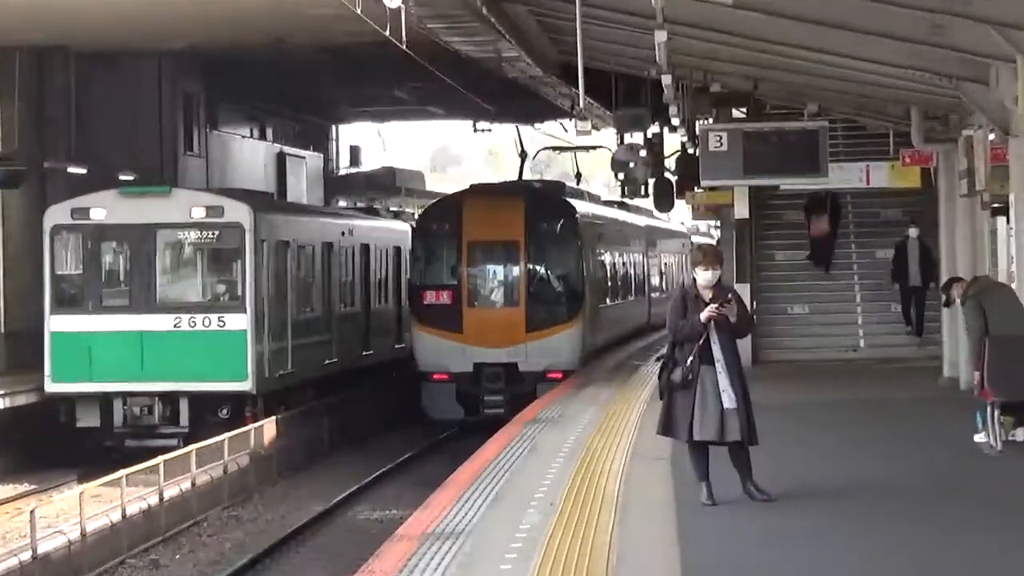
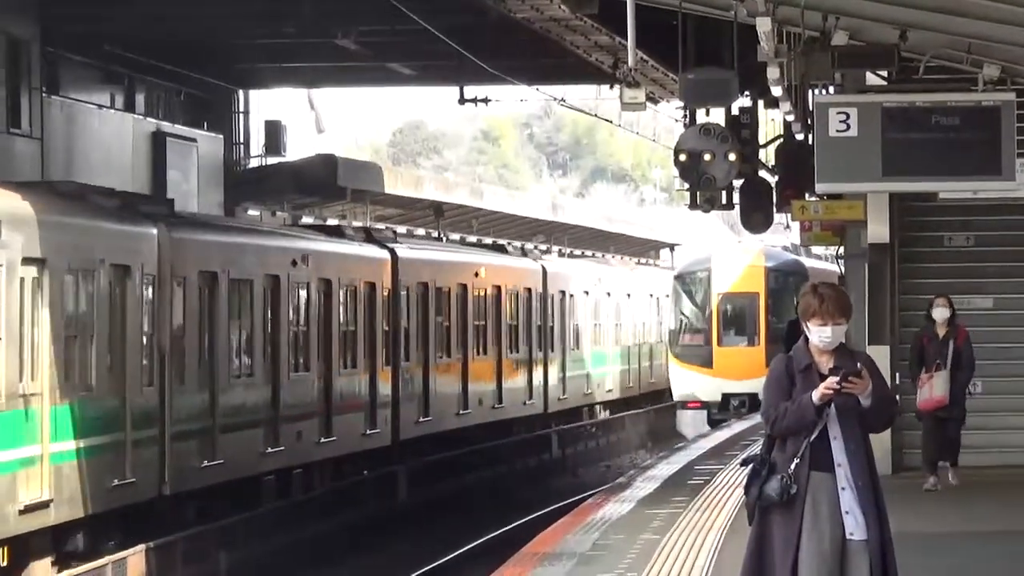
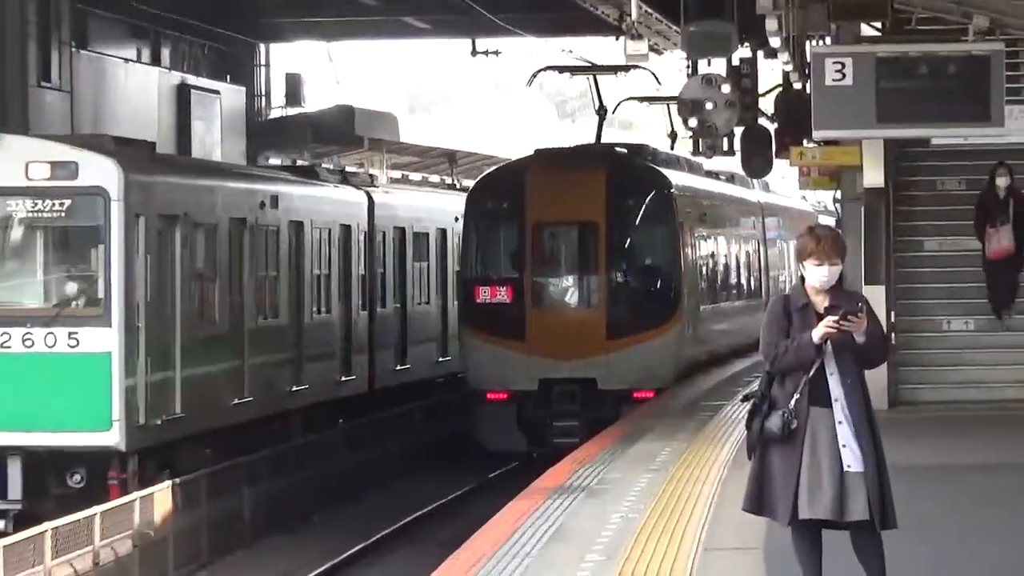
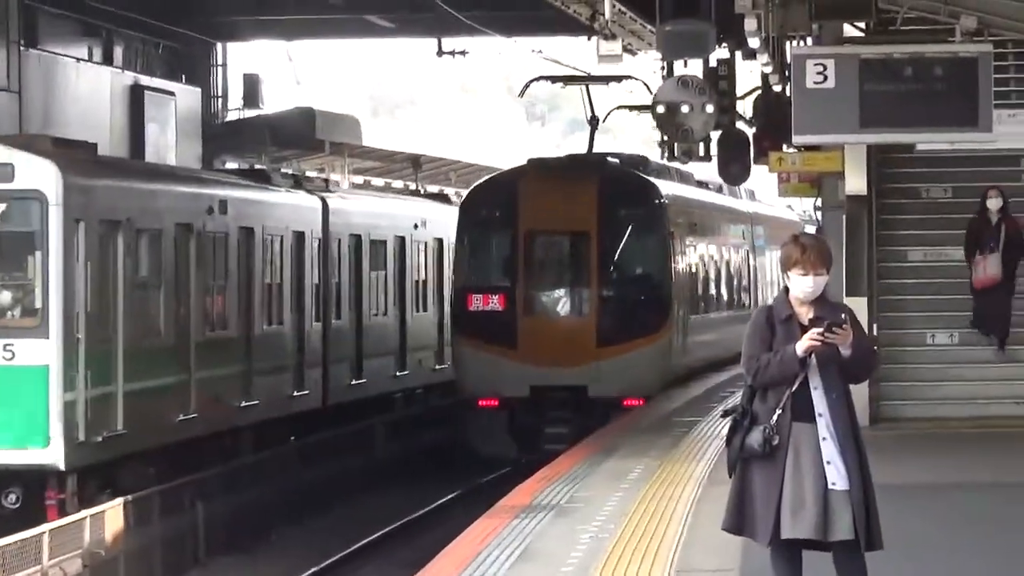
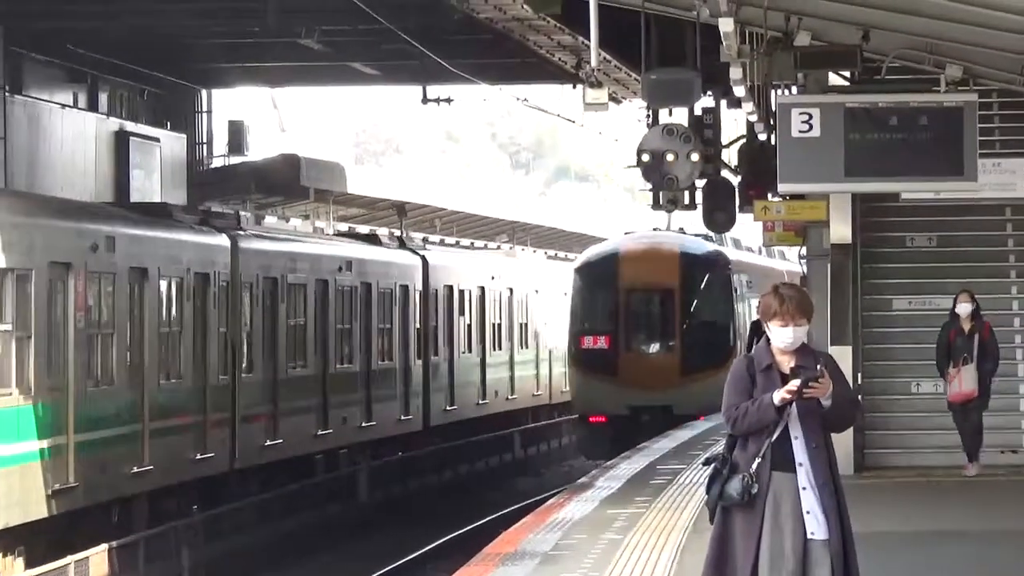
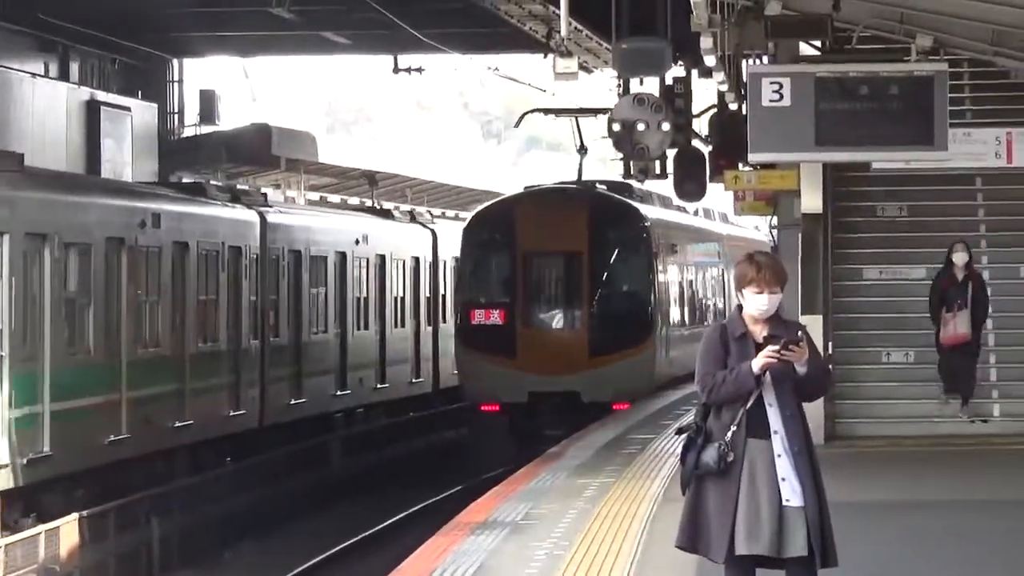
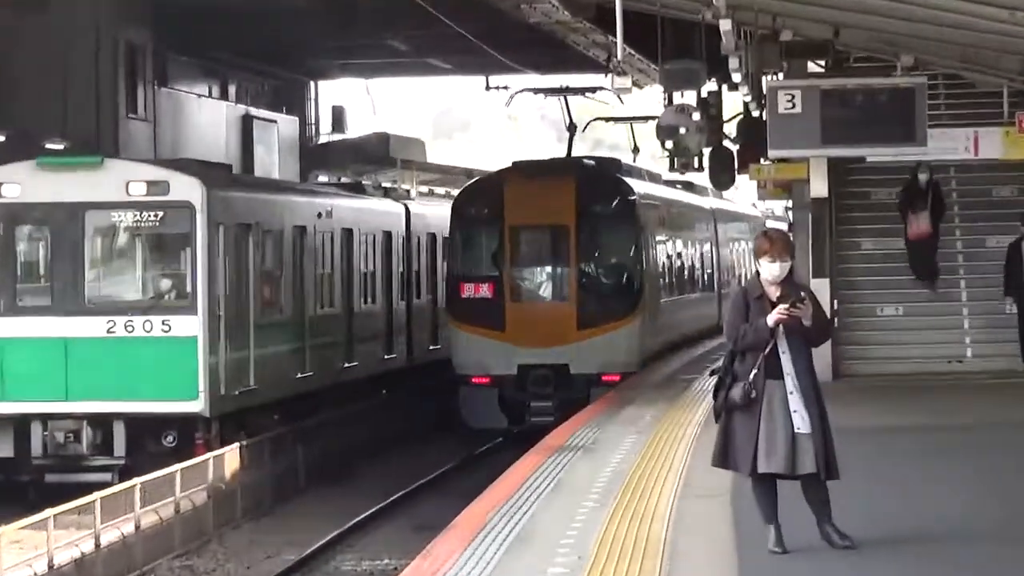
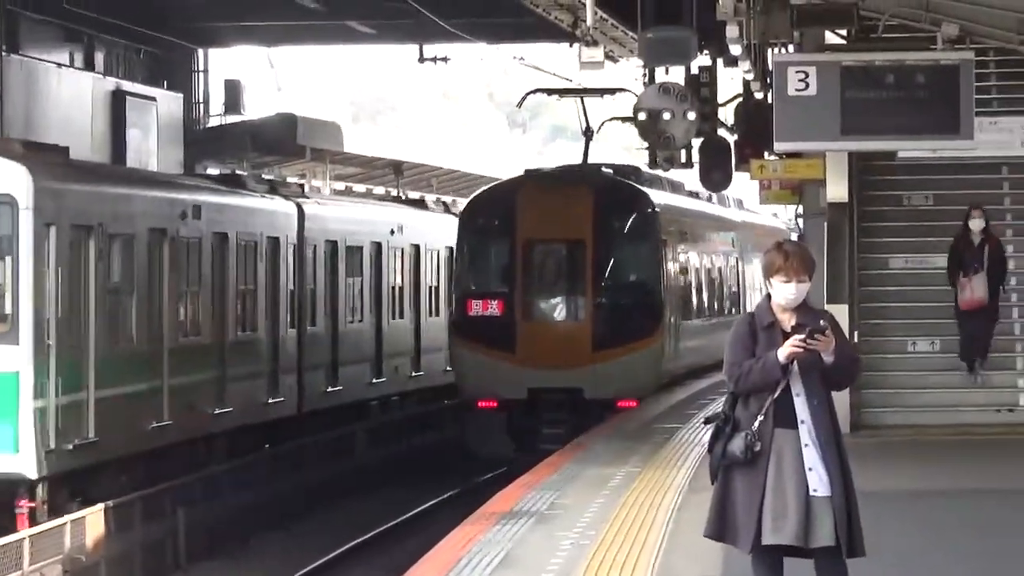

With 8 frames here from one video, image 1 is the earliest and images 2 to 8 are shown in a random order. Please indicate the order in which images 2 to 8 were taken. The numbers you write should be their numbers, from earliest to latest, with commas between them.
7, 3, 4, 8, 6, 5, 2
